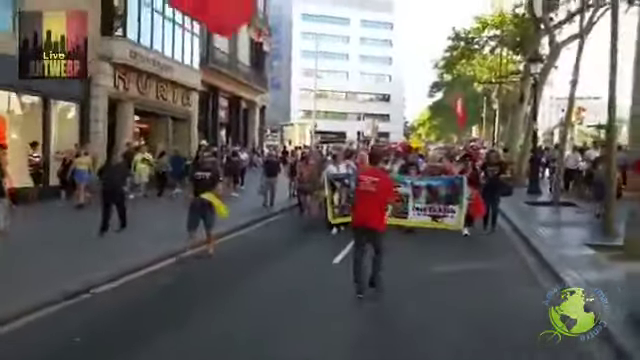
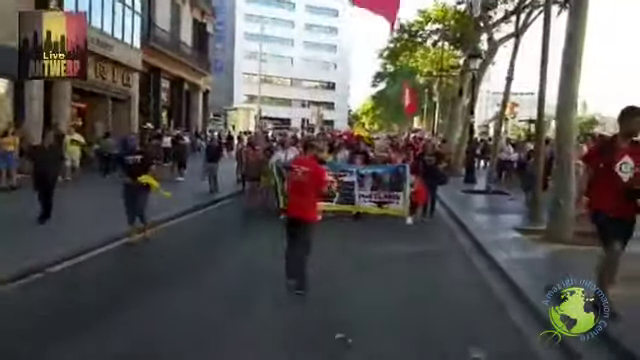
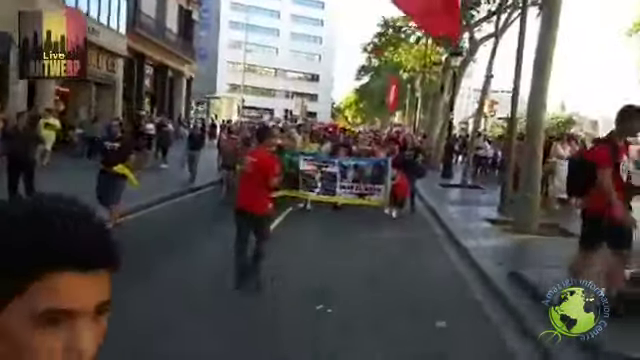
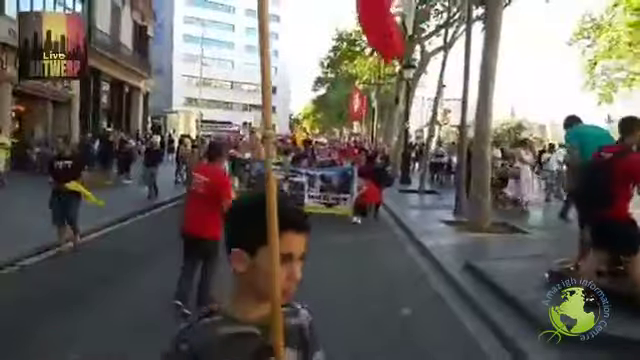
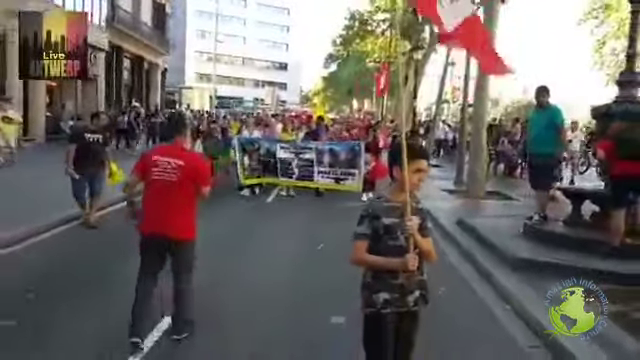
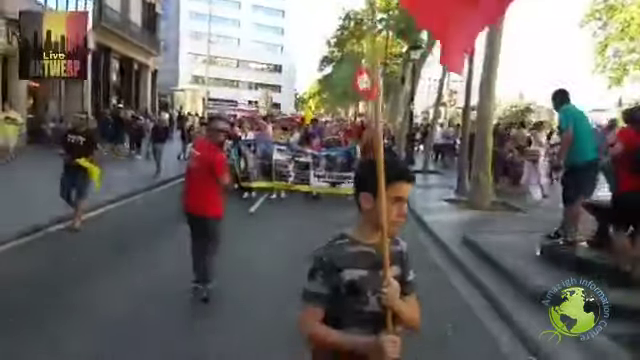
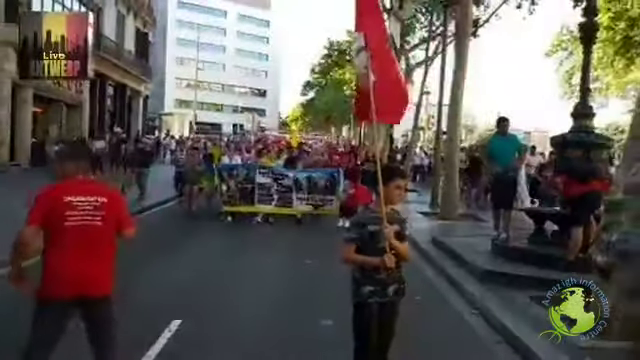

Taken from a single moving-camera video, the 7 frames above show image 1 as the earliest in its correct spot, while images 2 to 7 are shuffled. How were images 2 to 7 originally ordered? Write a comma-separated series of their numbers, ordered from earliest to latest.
2, 3, 4, 6, 5, 7
